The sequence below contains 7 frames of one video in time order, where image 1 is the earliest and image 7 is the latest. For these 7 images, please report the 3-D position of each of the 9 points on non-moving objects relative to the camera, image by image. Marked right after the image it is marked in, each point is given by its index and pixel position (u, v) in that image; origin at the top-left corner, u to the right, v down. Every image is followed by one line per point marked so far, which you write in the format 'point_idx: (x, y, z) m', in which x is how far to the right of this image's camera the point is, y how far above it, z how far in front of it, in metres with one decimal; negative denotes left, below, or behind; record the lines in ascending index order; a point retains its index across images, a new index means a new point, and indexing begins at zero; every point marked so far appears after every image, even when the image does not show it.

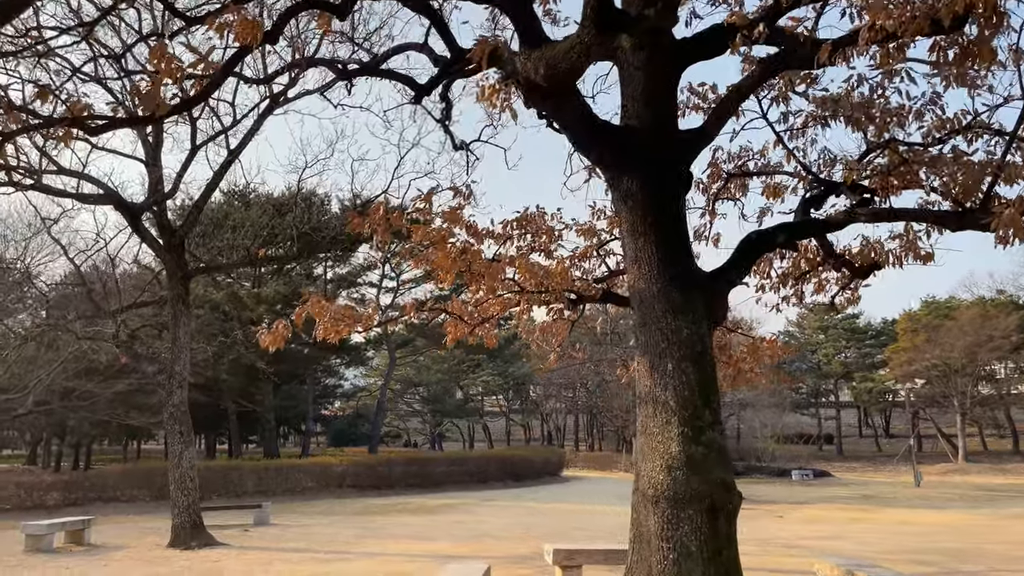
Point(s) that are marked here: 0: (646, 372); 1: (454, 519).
0: (+1.3, -0.8, +7.2) m
1: (-1.3, -5.5, +18.2) m
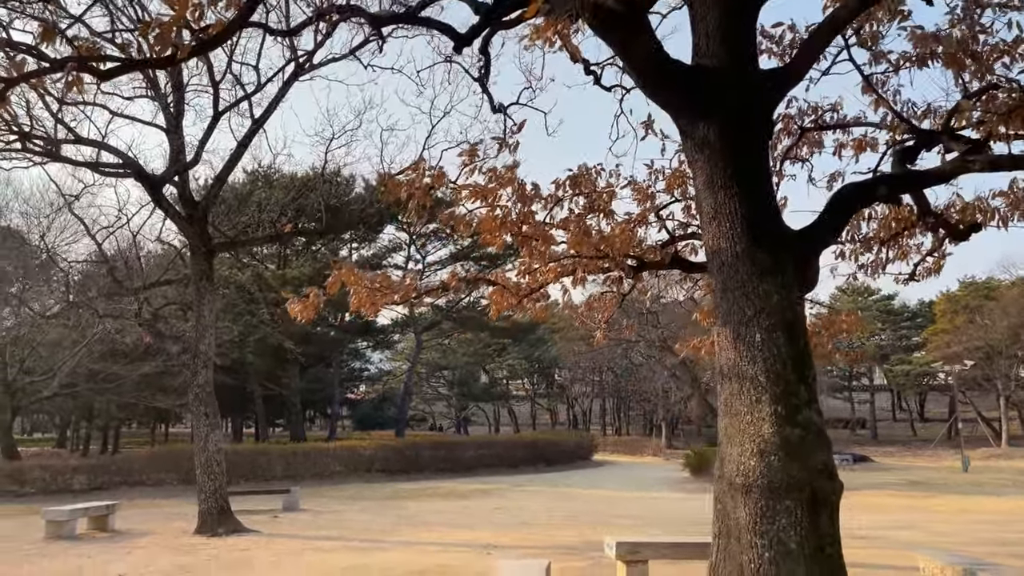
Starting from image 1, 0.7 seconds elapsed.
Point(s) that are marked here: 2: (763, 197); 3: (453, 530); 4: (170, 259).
0: (+1.8, -0.5, +6.3) m
1: (-0.5, -5.0, +17.4) m
2: (+2.1, +0.8, +6.5) m
3: (-1.0, -4.1, +13.0) m
4: (-8.3, +0.7, +18.3) m
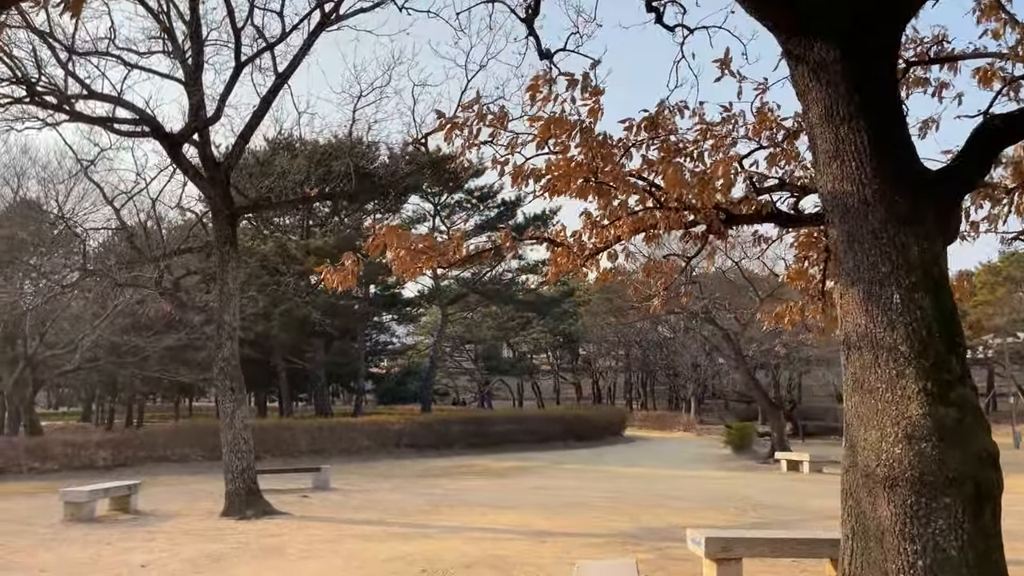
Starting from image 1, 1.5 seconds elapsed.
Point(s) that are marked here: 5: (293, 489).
0: (+2.4, -0.1, +5.3) m
1: (+0.4, -4.3, +16.5) m
2: (+2.7, +1.1, +5.4) m
3: (-0.3, -3.6, +12.2) m
4: (-7.4, +1.4, +17.5) m
5: (-4.3, -4.0, +15.1) m
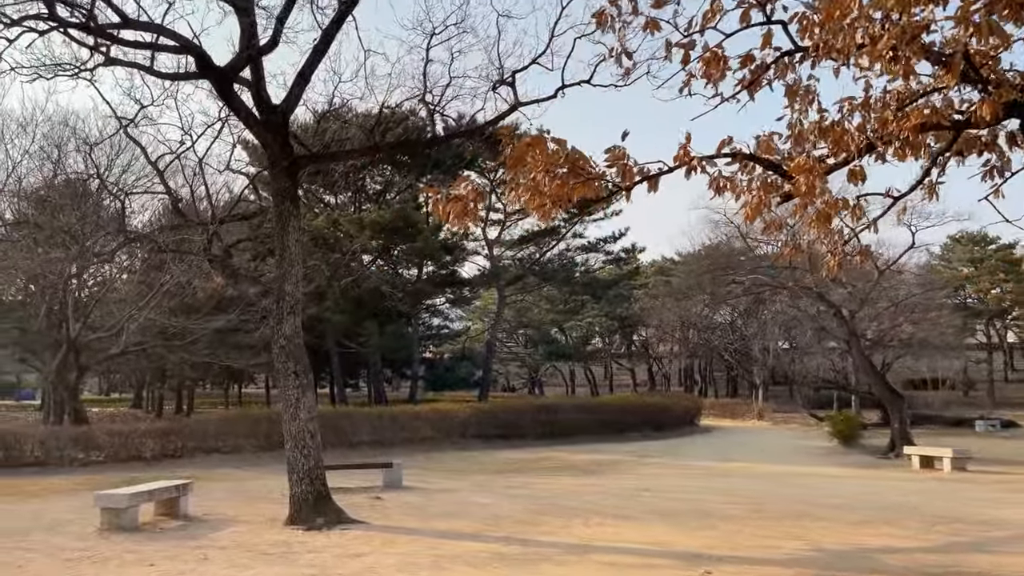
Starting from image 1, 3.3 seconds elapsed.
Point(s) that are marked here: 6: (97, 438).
0: (+3.6, +0.3, +2.8) m
1: (+2.2, -3.7, +14.3) m
2: (+4.0, +1.6, +2.9) m
3: (+1.4, -3.1, +9.9) m
4: (-5.5, +2.0, +15.5) m
5: (-2.6, -3.4, +13.0) m
6: (-10.4, -3.7, +19.0) m
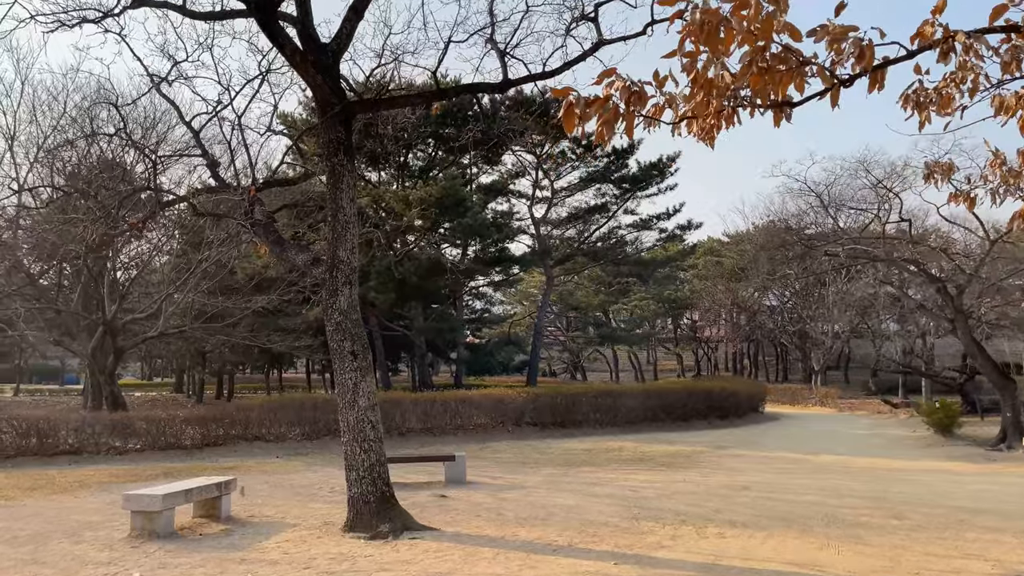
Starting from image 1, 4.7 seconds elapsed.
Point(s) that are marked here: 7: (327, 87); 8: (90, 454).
0: (+4.4, +0.6, +1.0) m
1: (+3.5, -3.2, +12.6) m
2: (+4.7, +1.8, +1.1) m
3: (+2.4, -2.7, +8.2) m
4: (-4.2, +2.5, +14.0) m
5: (-1.3, -3.0, +11.5) m
6: (-8.9, -3.2, +17.9) m
7: (-2.3, +2.5, +9.5) m
8: (-9.6, -3.8, +17.3) m
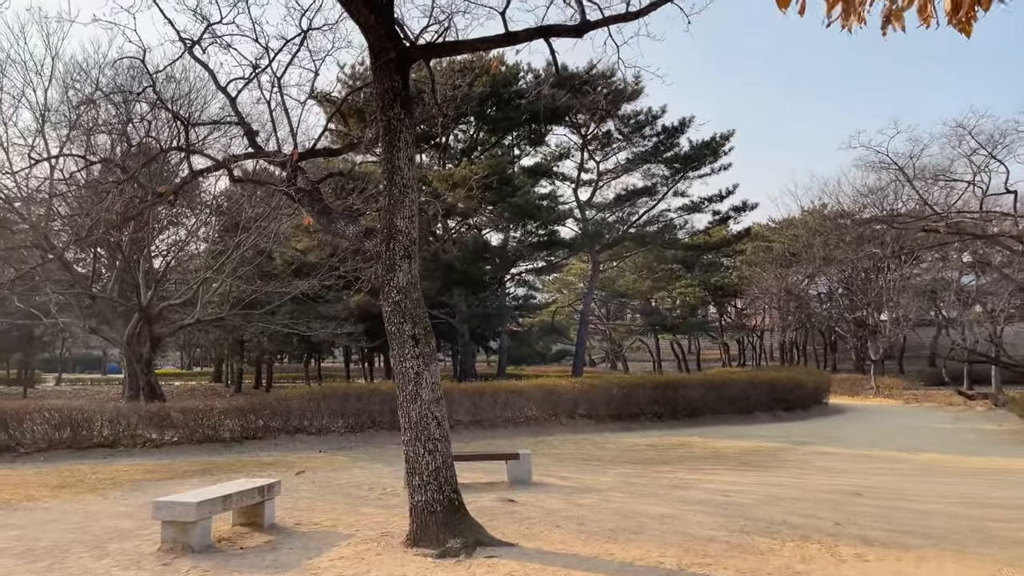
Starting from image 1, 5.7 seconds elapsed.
0: (+4.9, +0.8, -0.5) m
1: (+4.6, -2.8, +11.1) m
2: (+5.2, +2.0, -0.5) m
3: (+3.3, -2.4, +6.8) m
4: (-3.1, +2.8, +12.8) m
5: (-0.3, -2.7, +10.3) m
6: (-7.6, -2.9, +17.0) m
7: (-1.4, +2.7, +8.2) m
8: (-8.3, -3.4, +16.4) m
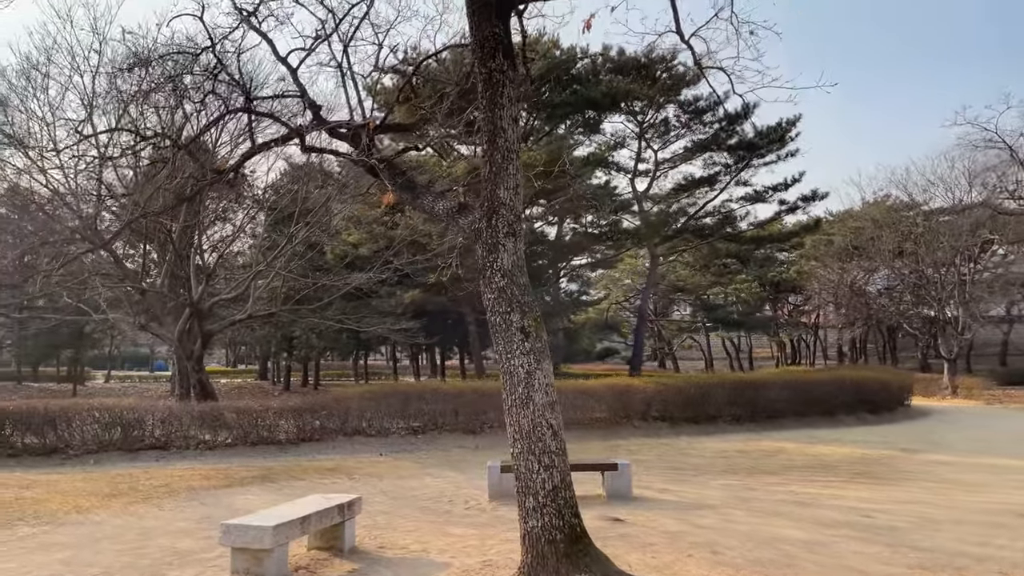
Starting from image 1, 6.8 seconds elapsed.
0: (+5.6, +0.9, -2.0) m
1: (+5.8, -2.7, +9.6) m
2: (+5.9, +2.2, -2.0) m
3: (+4.3, -2.2, +5.4) m
4: (-1.8, +2.9, +11.7) m
5: (+0.9, -2.5, +9.0) m
6: (-6.0, -2.7, +16.0) m
7: (-0.3, +2.9, +7.0) m
8: (-6.8, -3.3, +15.5) m
